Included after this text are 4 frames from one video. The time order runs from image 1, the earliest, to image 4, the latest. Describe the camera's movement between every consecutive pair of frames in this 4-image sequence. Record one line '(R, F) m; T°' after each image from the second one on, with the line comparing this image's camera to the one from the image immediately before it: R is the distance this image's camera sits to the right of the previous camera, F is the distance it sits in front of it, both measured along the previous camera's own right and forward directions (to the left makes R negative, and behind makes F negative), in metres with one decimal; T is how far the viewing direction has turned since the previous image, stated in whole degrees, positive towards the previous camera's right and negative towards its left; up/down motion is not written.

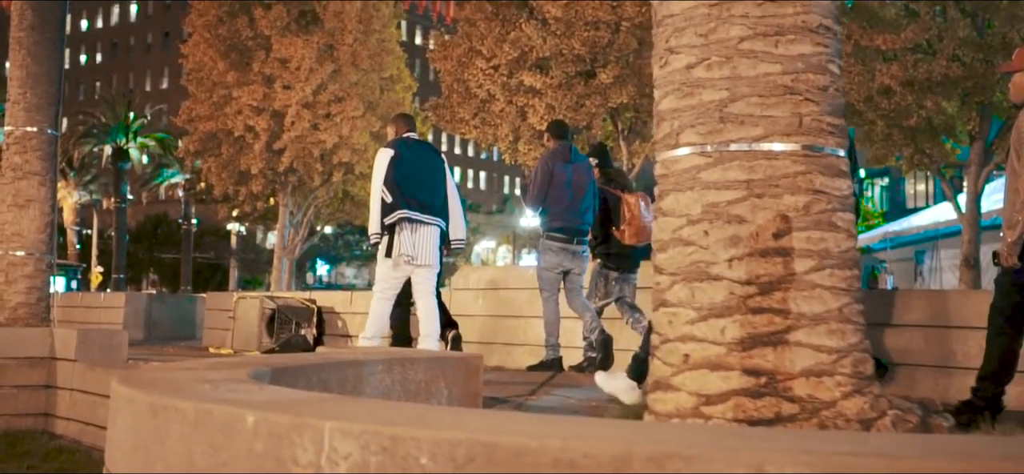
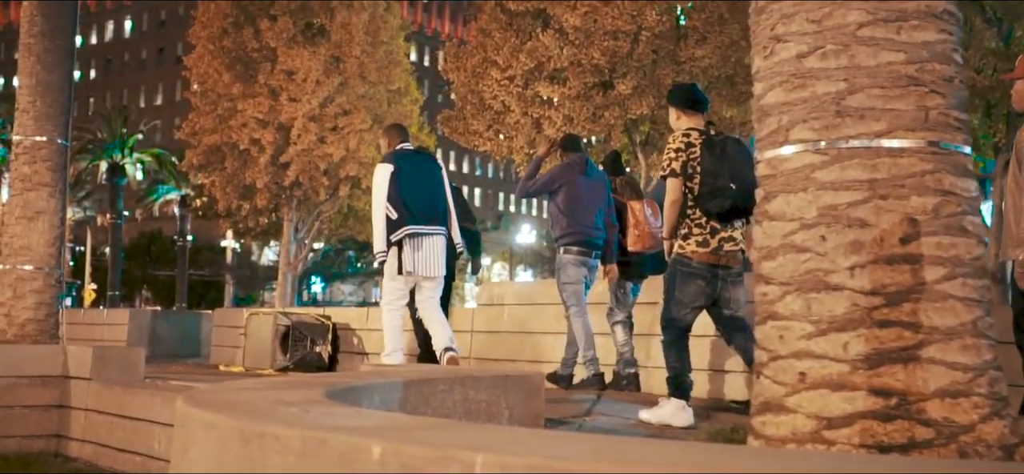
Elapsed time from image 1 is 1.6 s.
(-0.3, +0.4) m; 0°
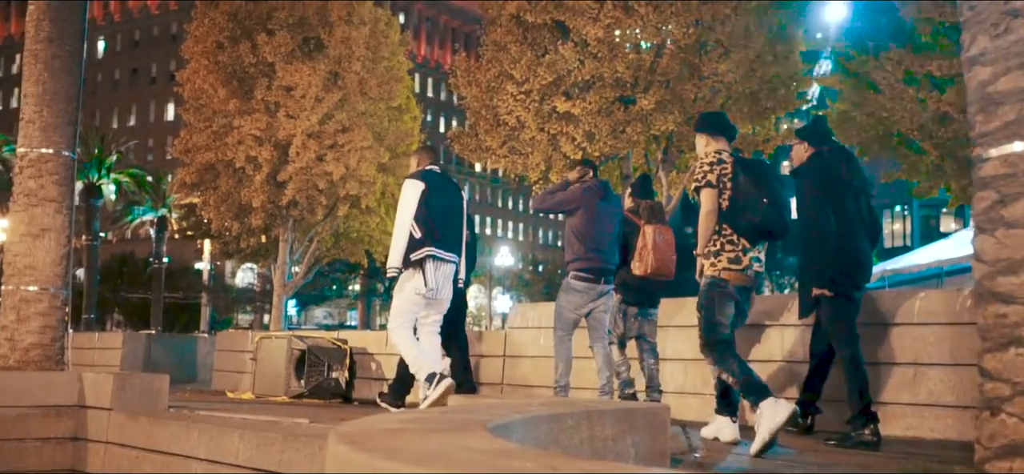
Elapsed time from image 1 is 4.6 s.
(-0.6, +0.6) m; +1°
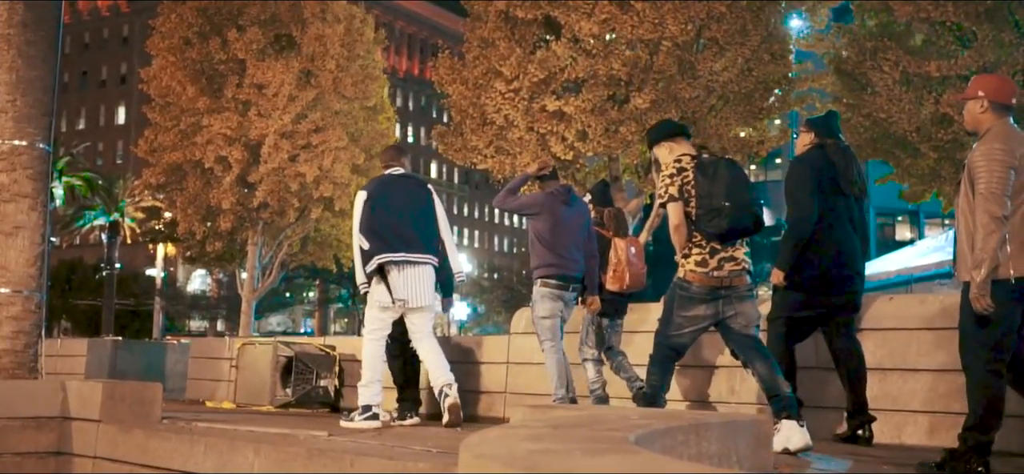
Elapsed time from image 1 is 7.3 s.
(-0.5, +0.5) m; +2°
